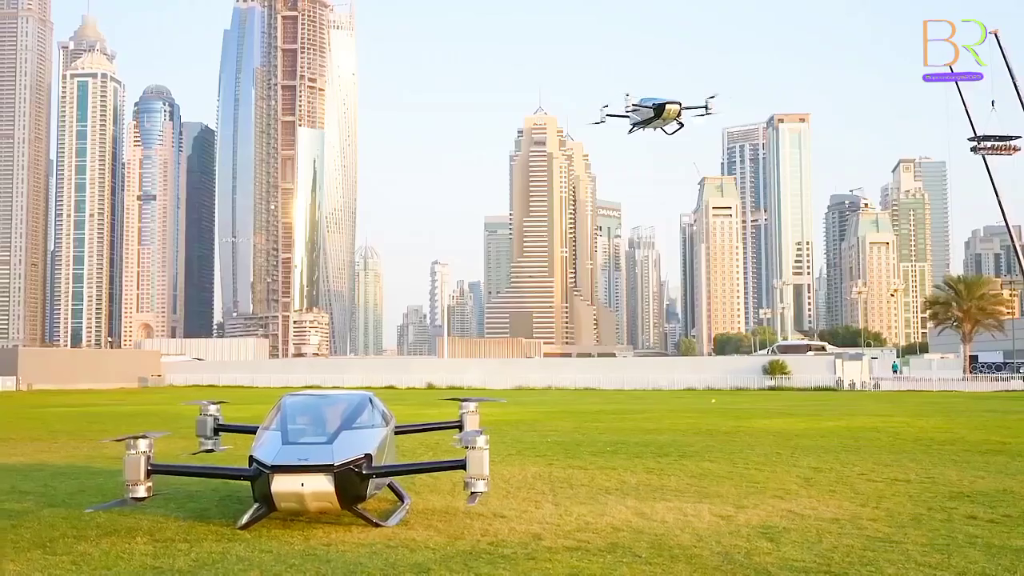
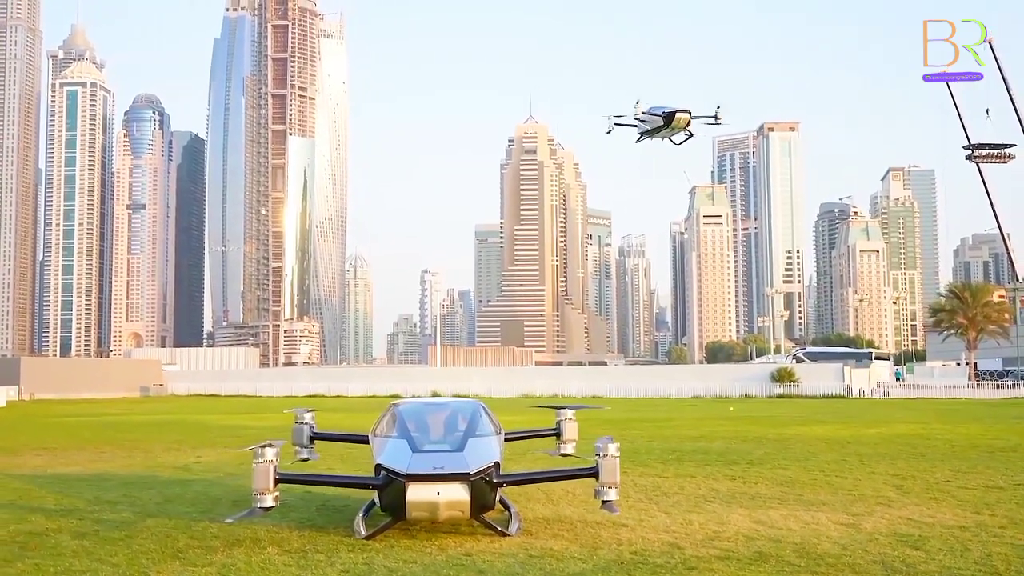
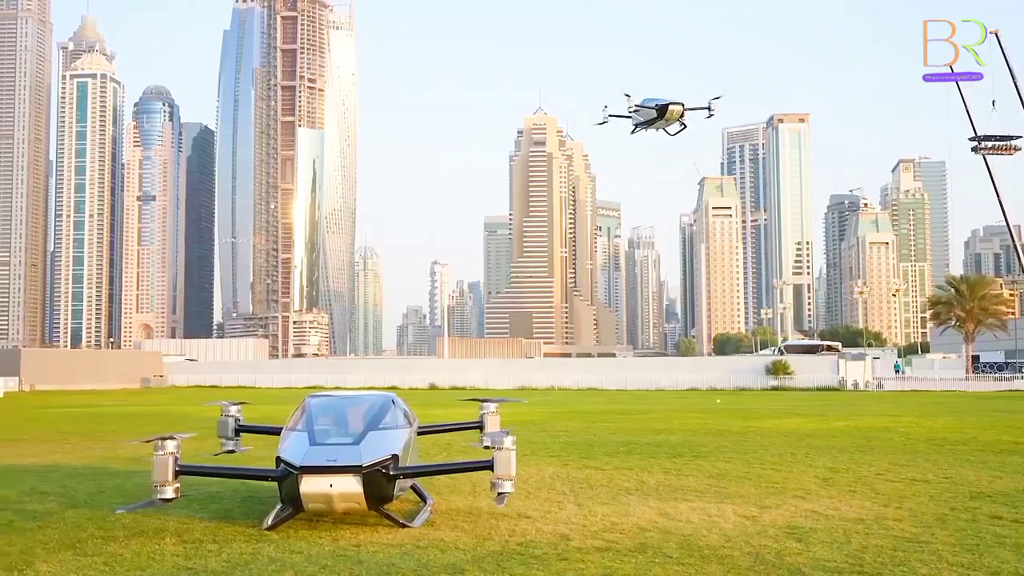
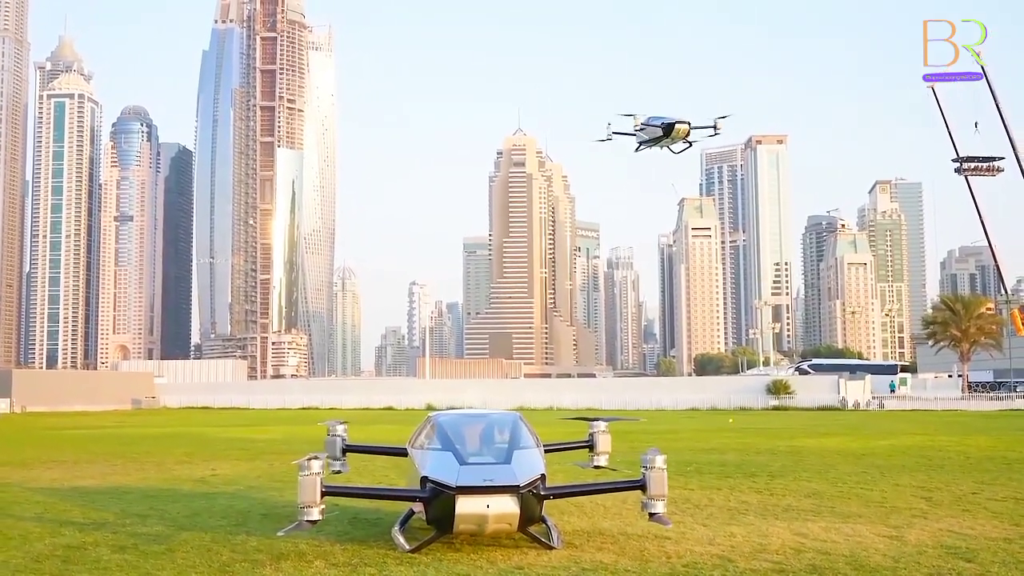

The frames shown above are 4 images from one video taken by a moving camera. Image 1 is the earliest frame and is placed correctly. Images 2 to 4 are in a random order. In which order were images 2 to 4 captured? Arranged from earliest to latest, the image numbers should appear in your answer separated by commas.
3, 2, 4
